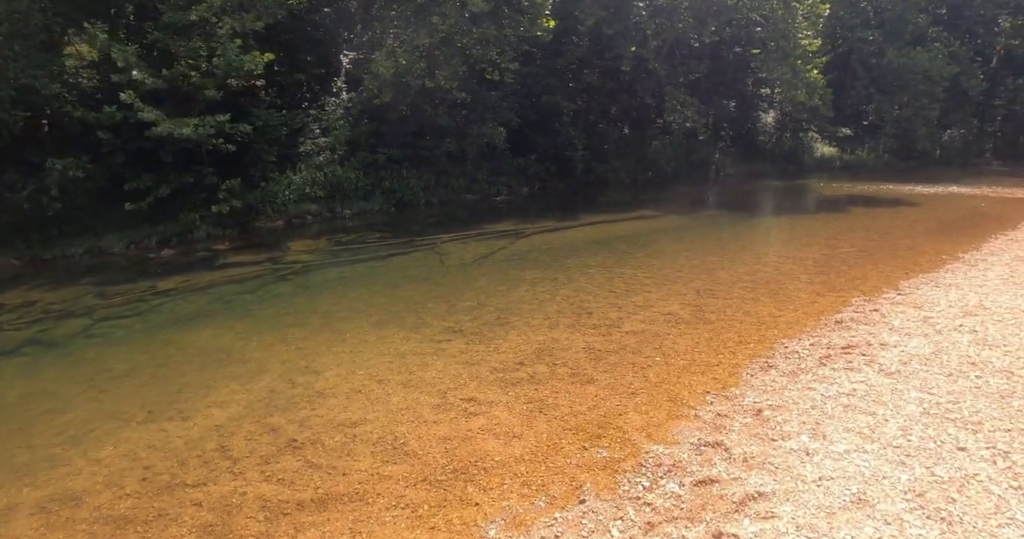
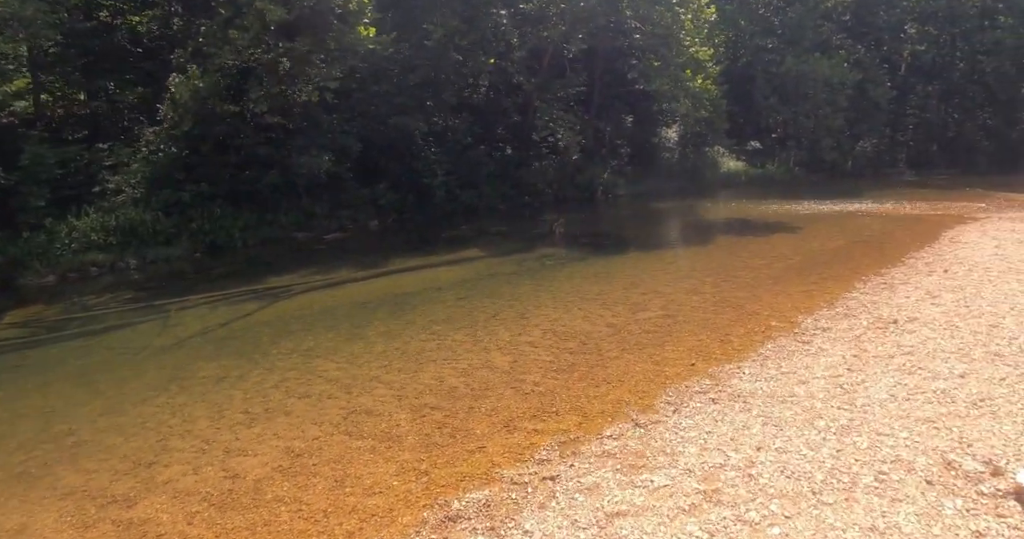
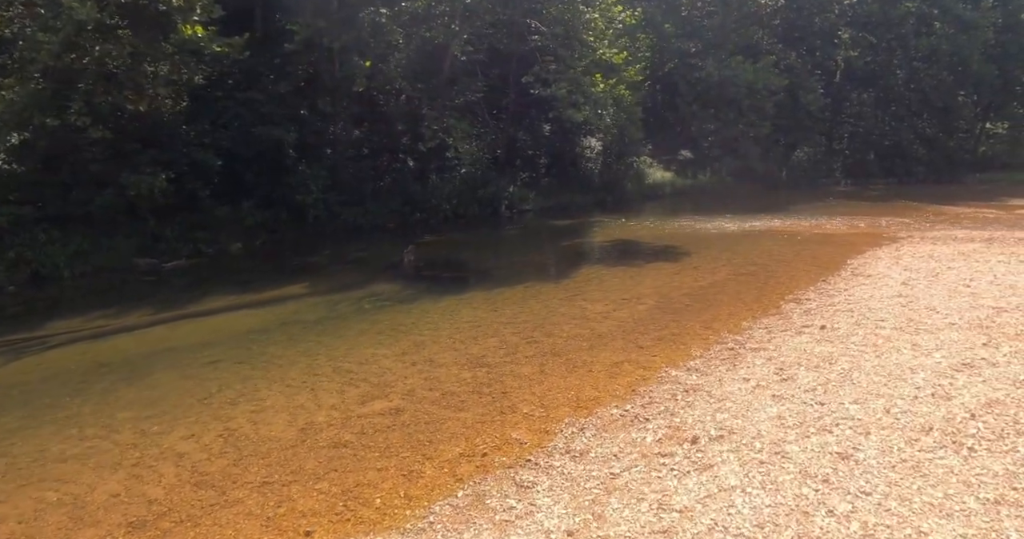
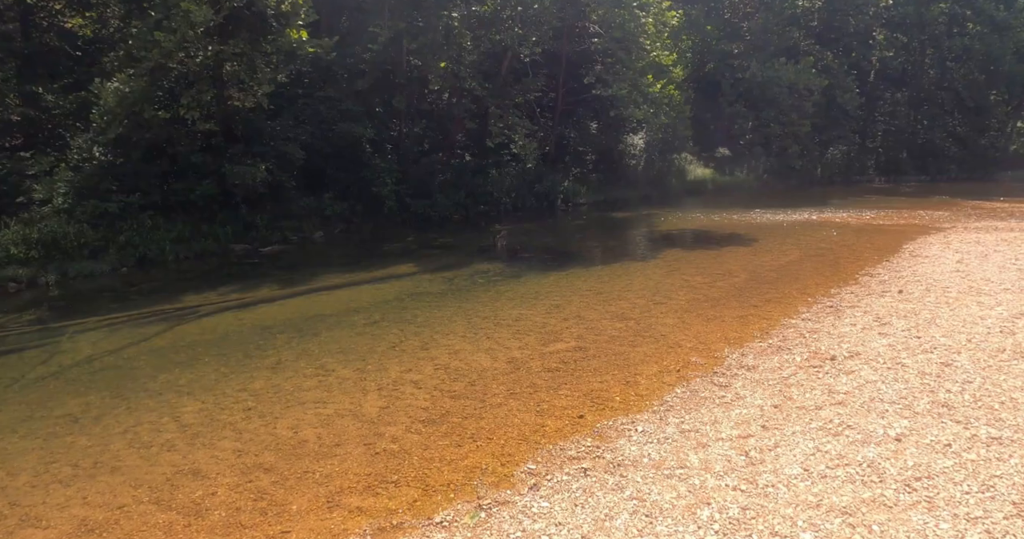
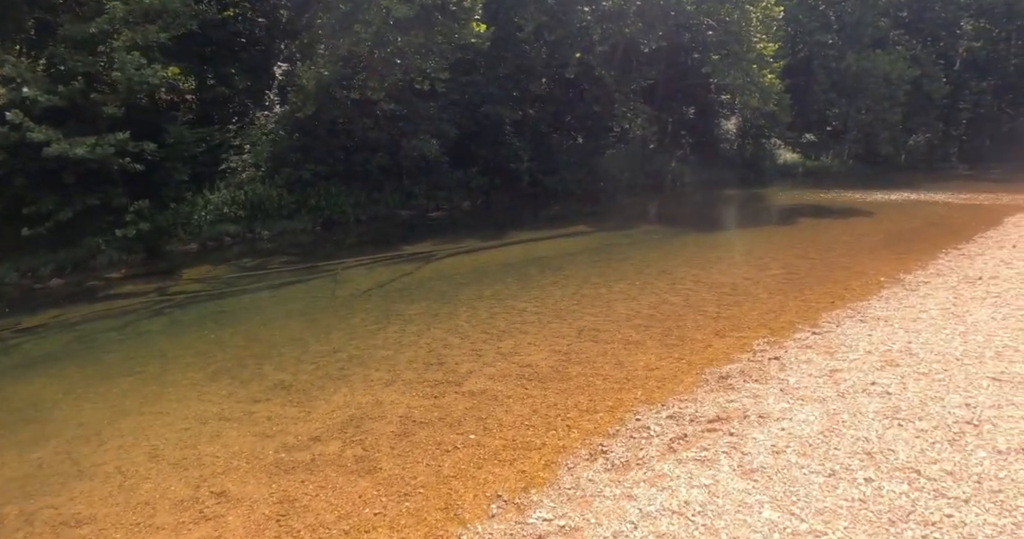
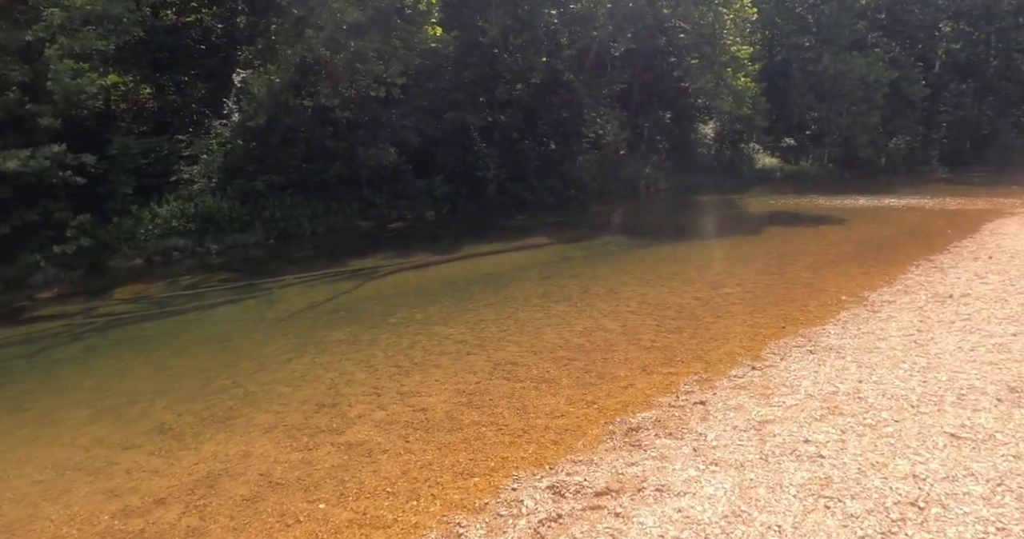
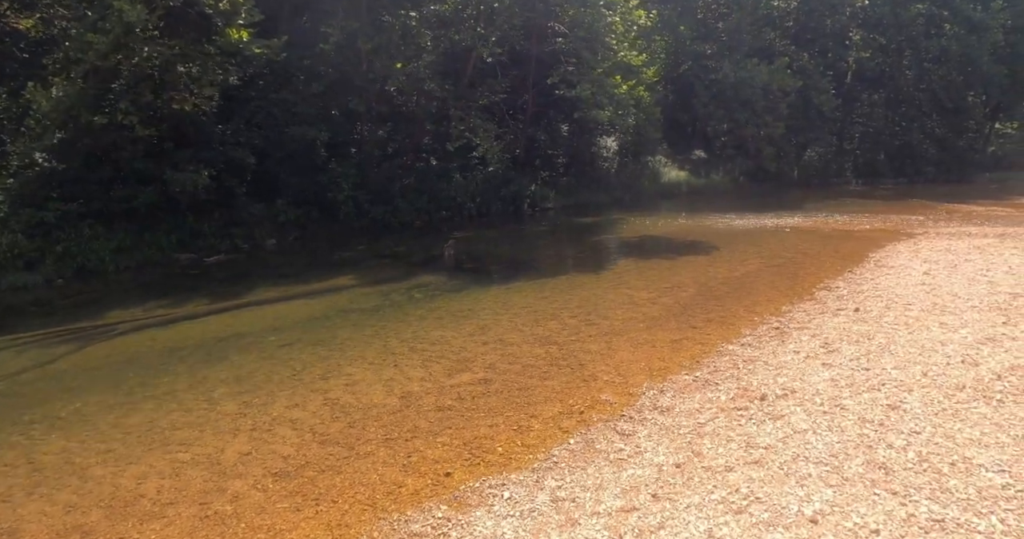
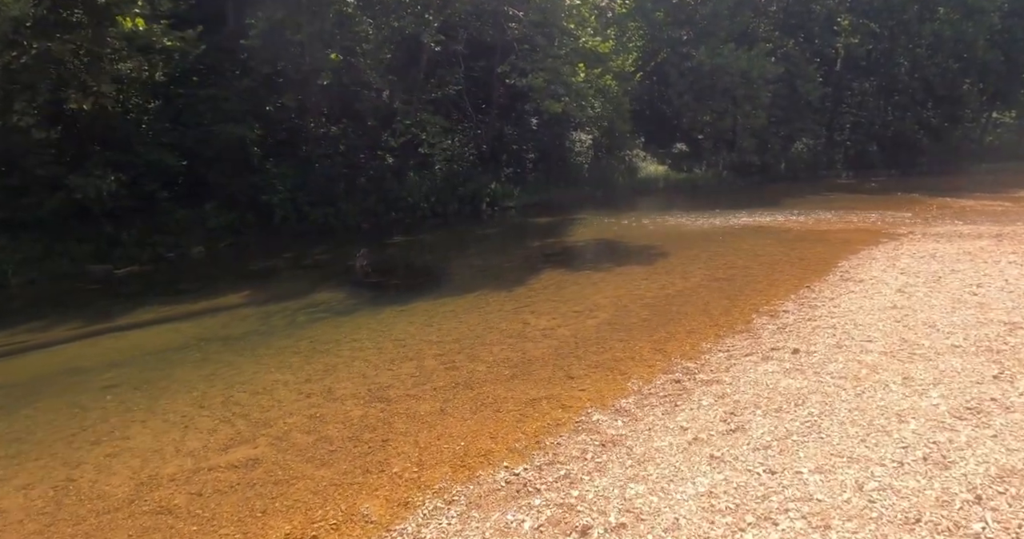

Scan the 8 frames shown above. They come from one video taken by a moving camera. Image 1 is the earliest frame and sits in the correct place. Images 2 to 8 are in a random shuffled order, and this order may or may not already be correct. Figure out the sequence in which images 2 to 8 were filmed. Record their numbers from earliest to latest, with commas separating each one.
5, 6, 2, 4, 7, 3, 8
